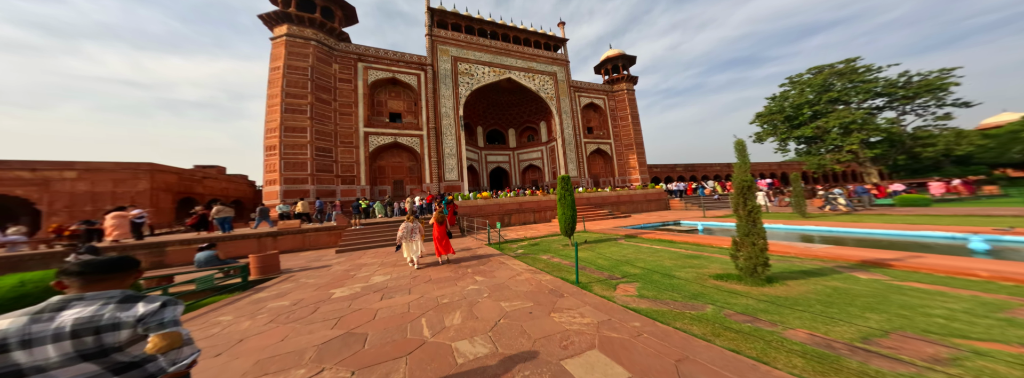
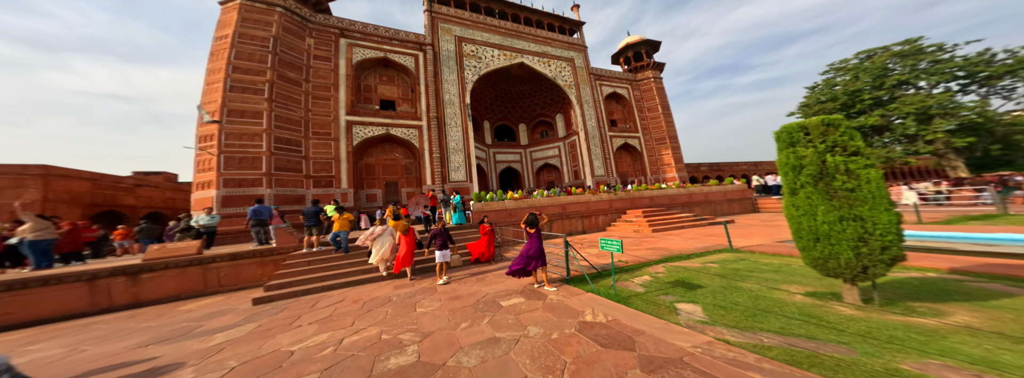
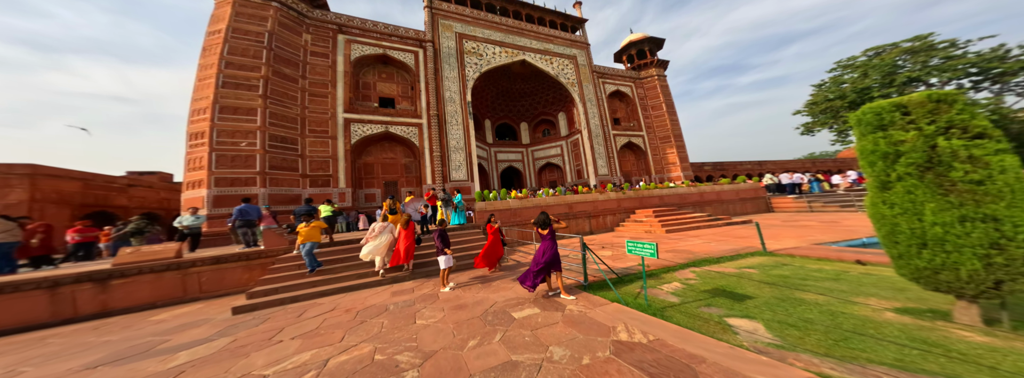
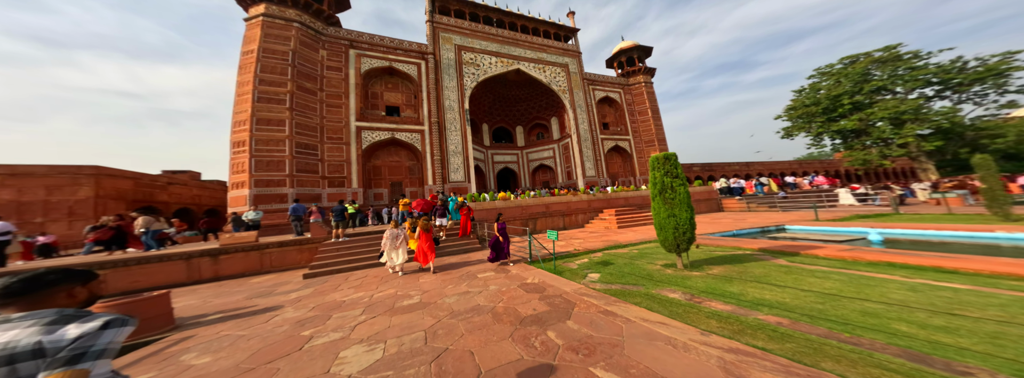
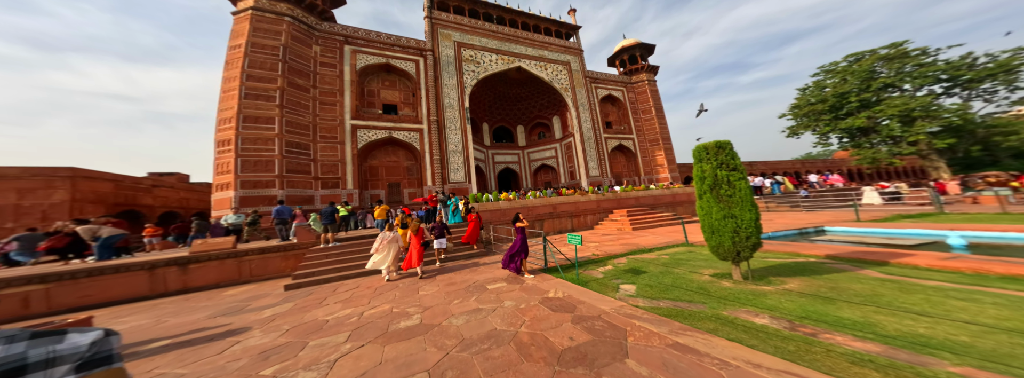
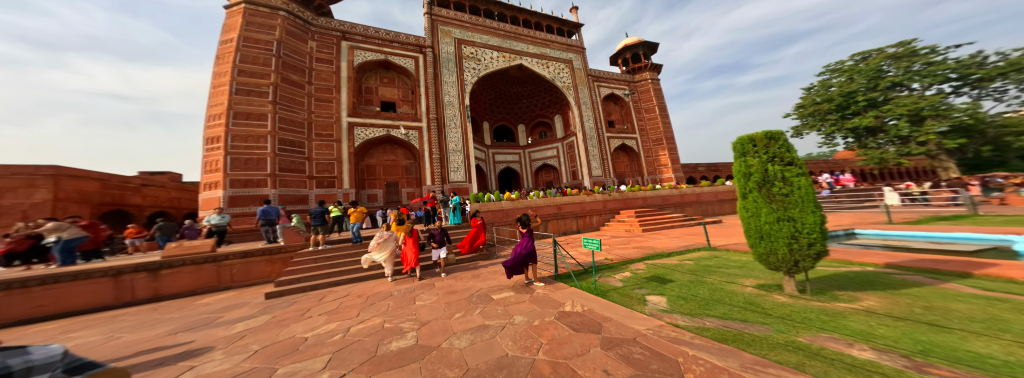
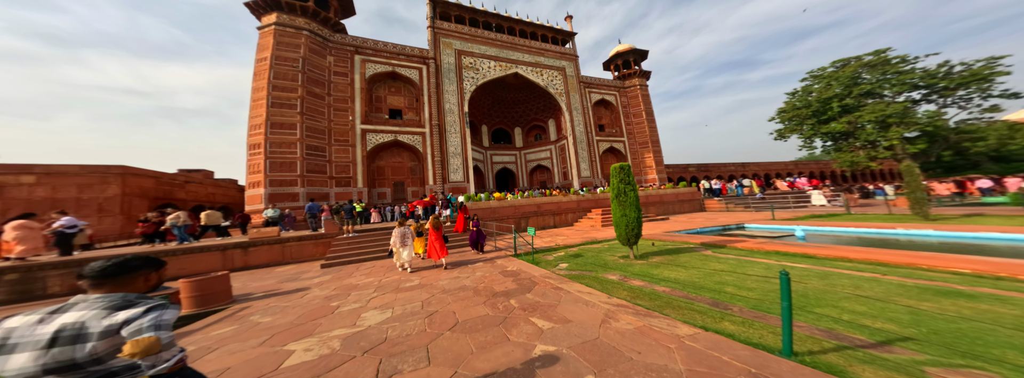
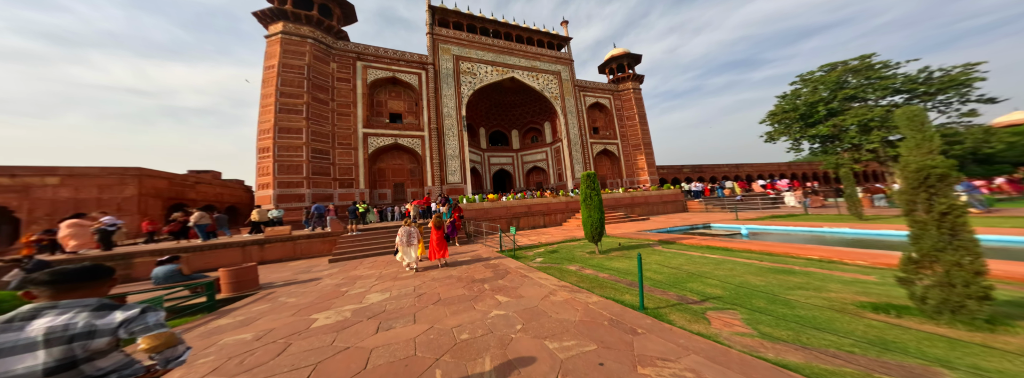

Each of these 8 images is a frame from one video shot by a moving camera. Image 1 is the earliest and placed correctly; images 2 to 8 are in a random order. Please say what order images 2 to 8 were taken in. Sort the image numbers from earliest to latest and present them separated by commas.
8, 7, 4, 5, 6, 2, 3
